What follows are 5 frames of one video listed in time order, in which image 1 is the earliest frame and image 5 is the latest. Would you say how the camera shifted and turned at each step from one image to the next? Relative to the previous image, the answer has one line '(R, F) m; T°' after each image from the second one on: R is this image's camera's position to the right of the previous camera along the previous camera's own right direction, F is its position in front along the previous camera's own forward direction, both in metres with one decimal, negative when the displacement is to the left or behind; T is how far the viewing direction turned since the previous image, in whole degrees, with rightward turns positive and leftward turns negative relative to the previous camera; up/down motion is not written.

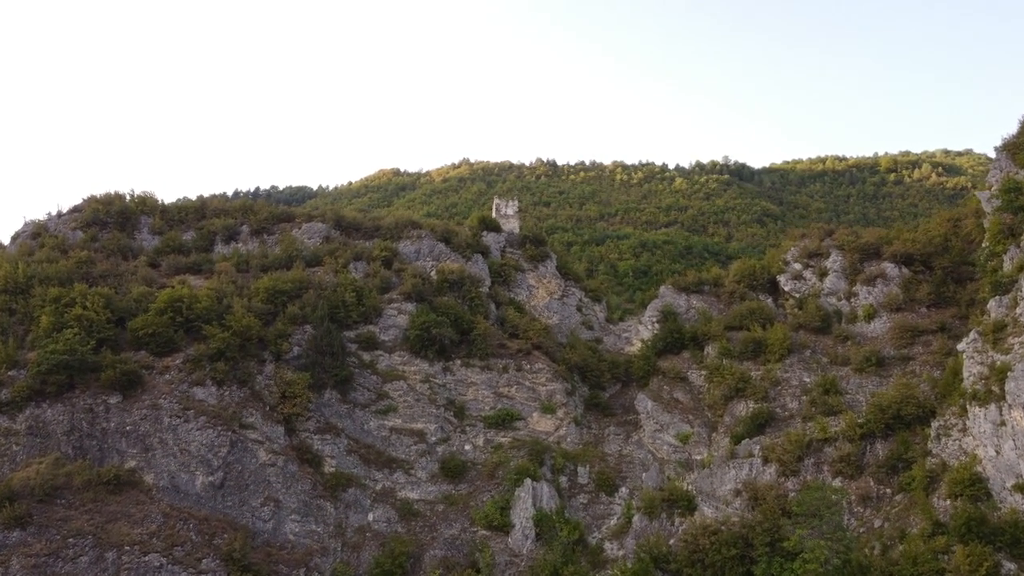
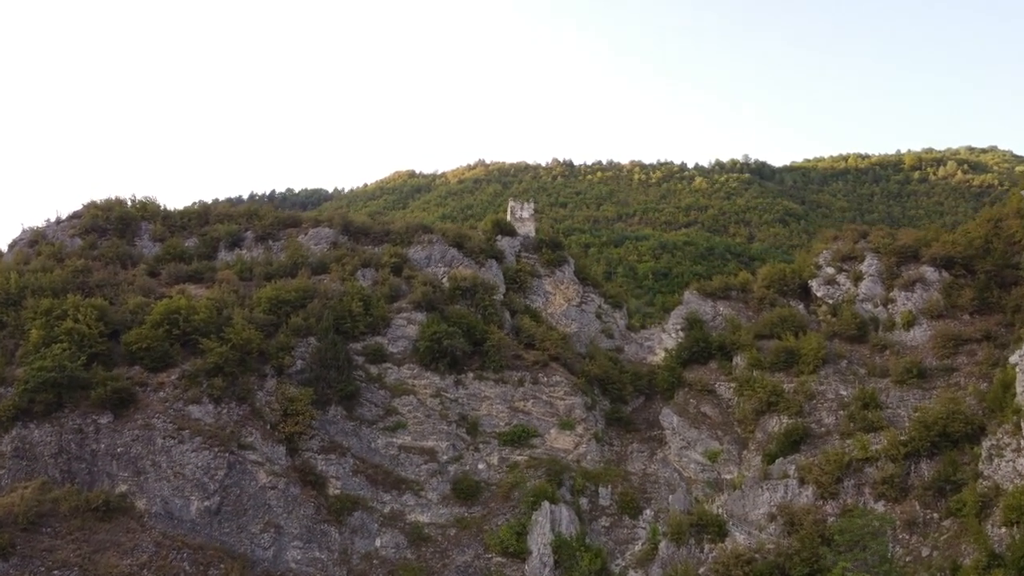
(0.0, +1.7) m; -1°
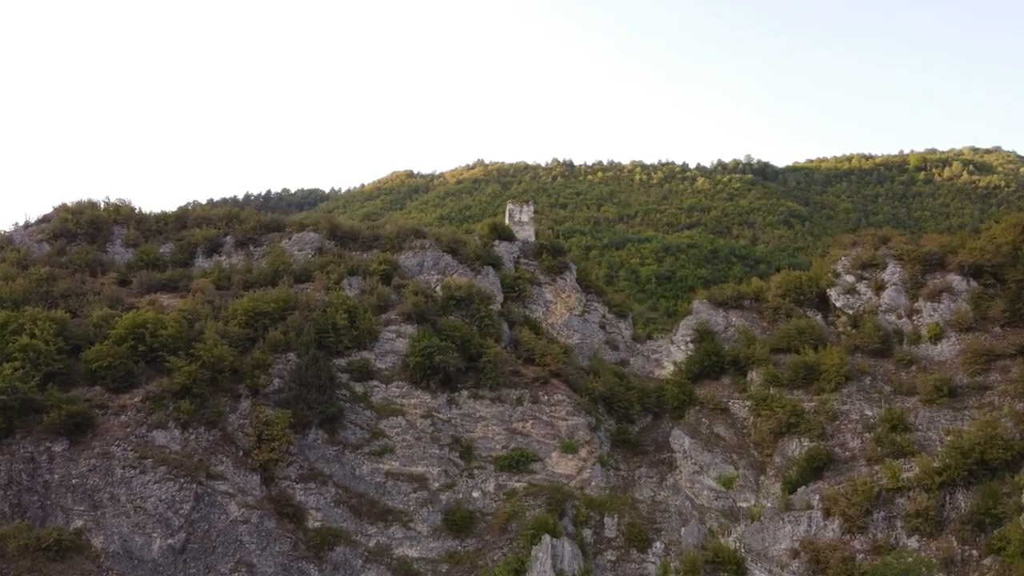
(+0.1, +2.1) m; 0°
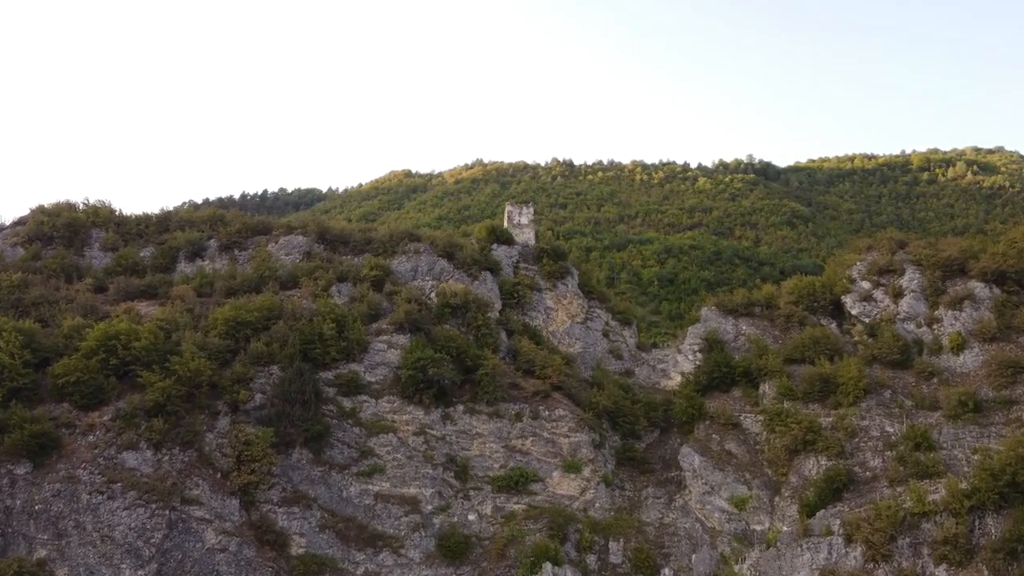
(0.0, +1.5) m; 0°
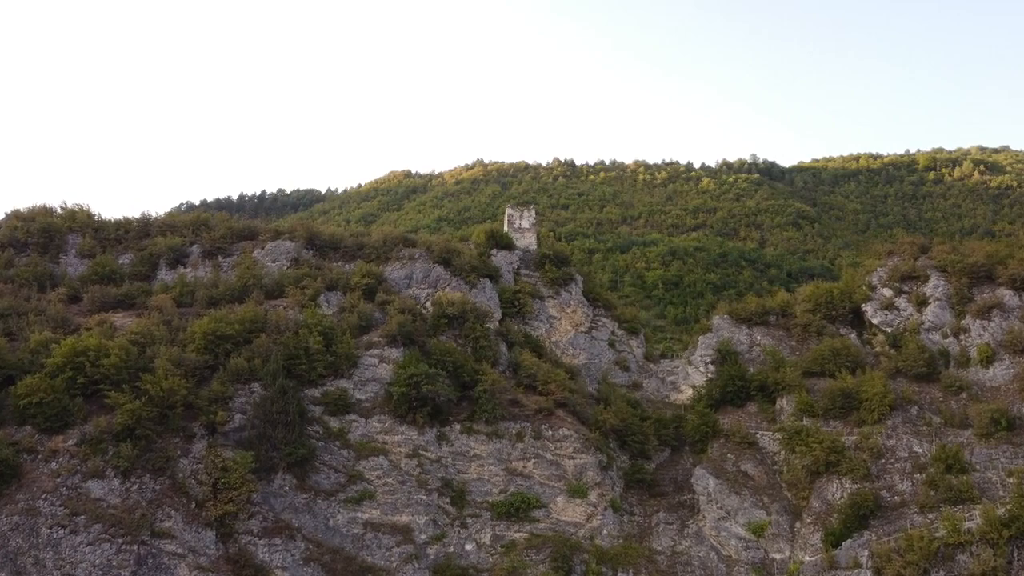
(0.0, +1.6) m; 0°
